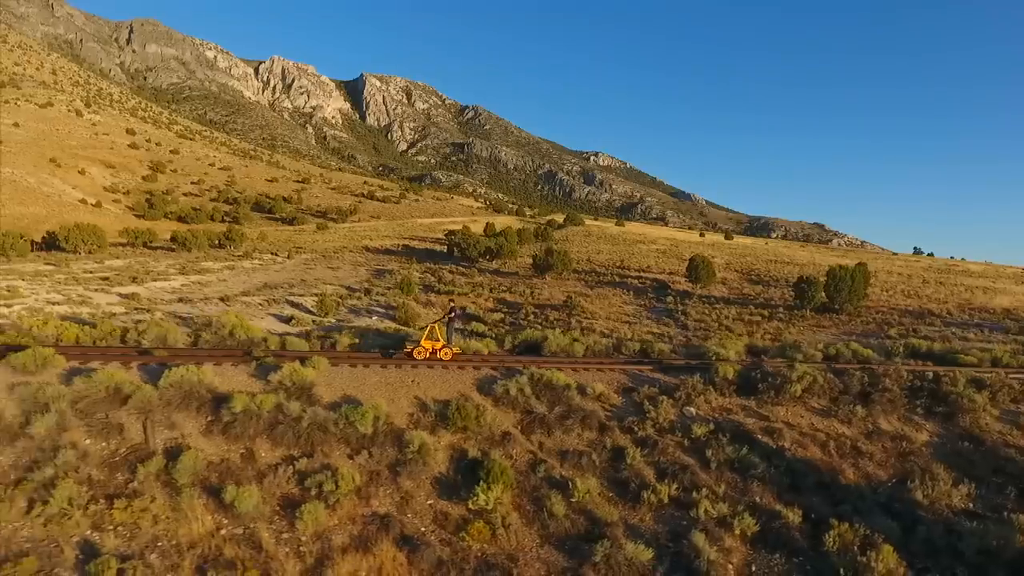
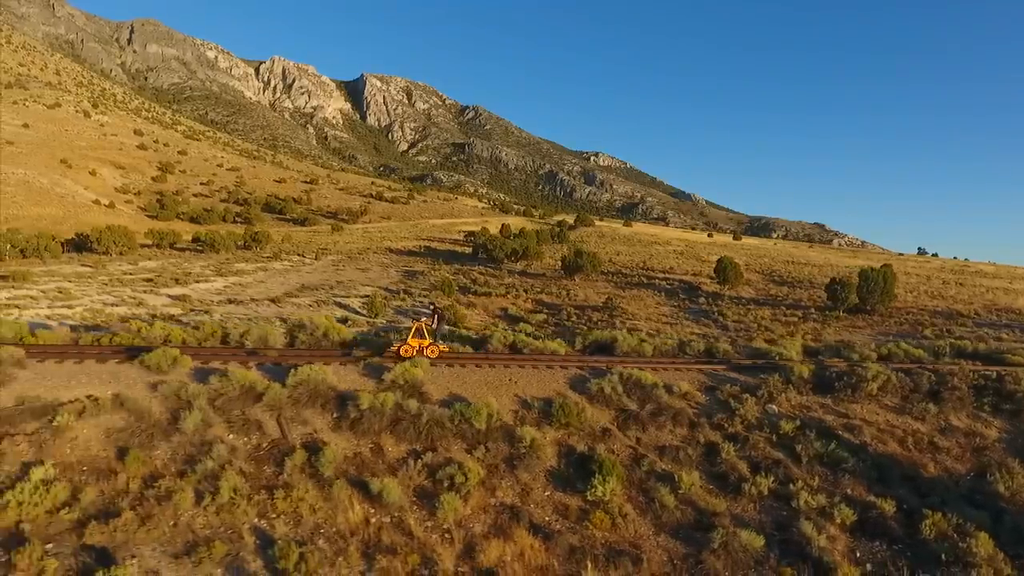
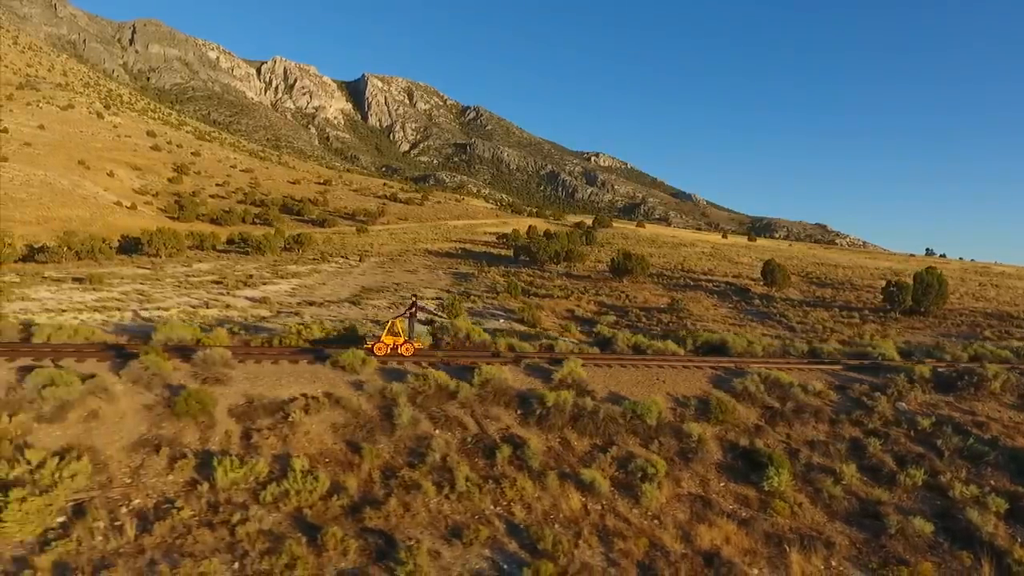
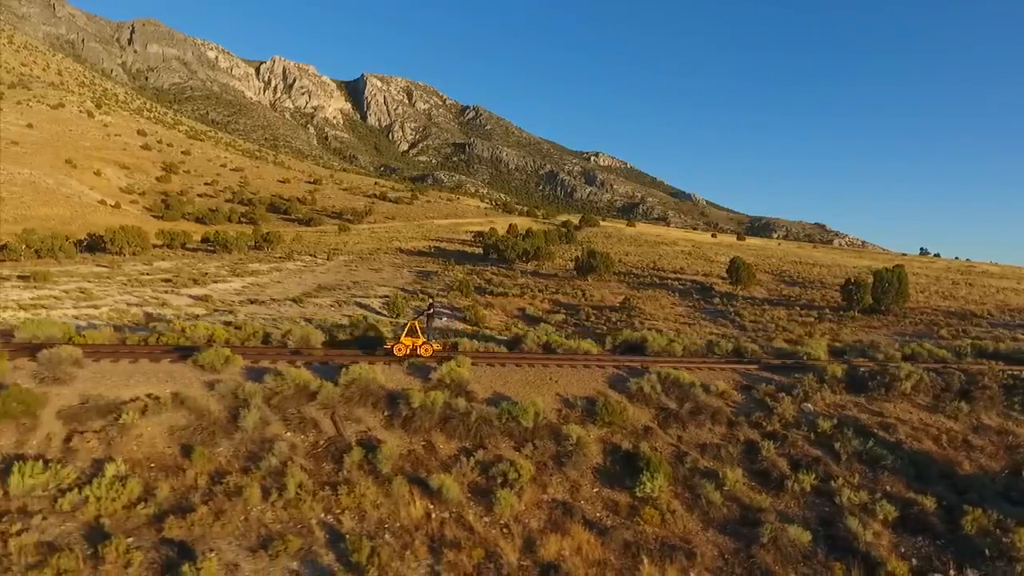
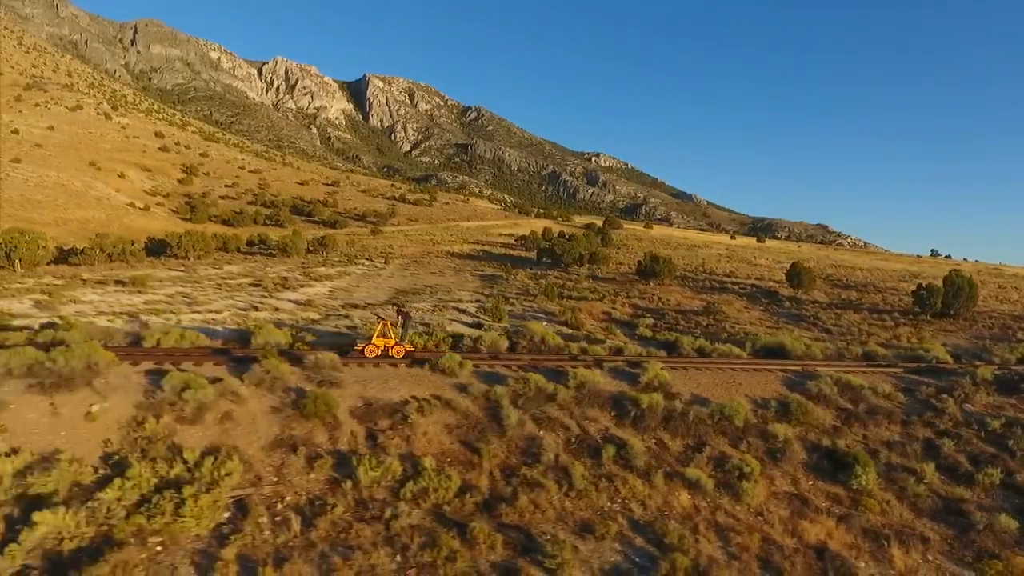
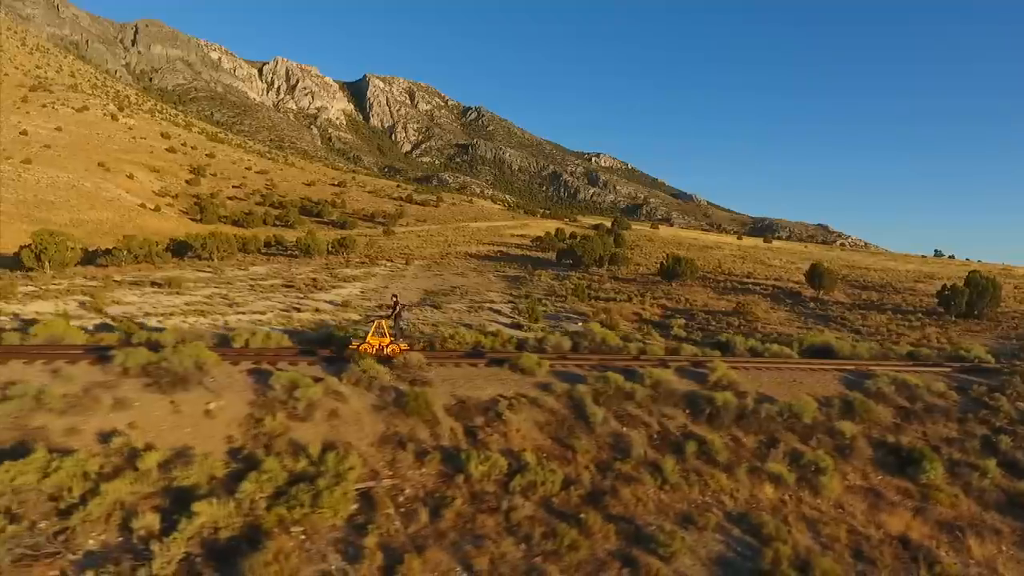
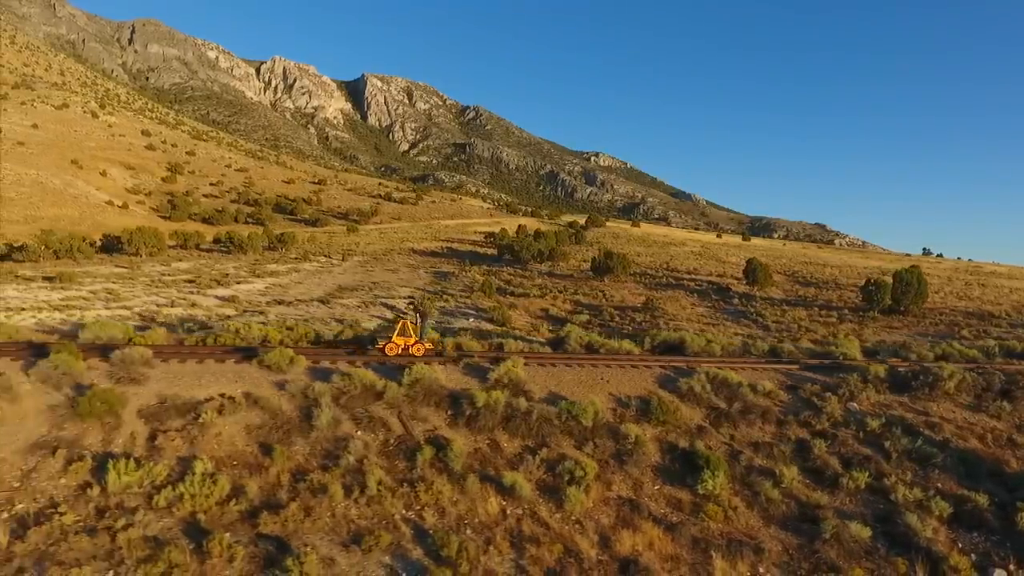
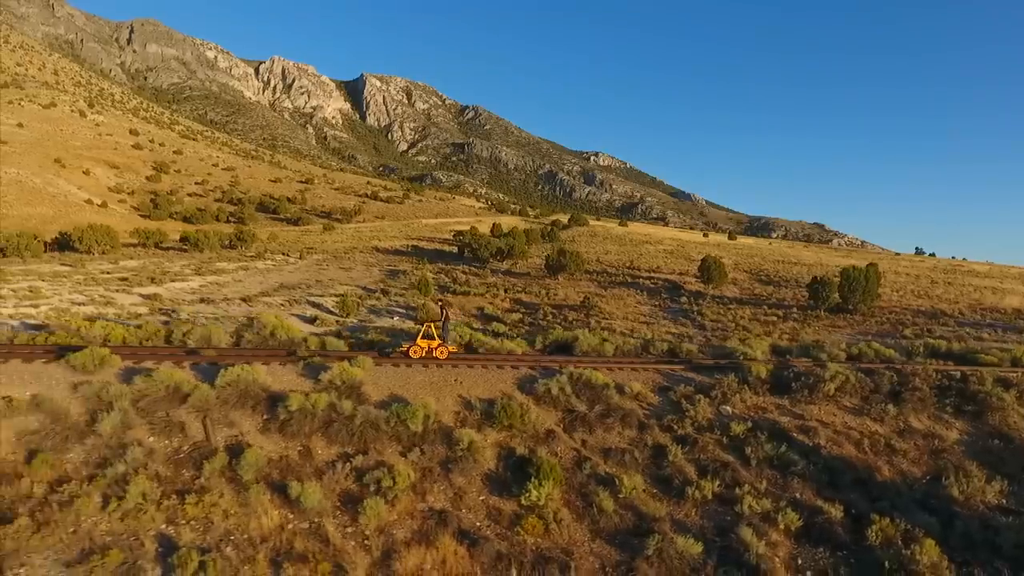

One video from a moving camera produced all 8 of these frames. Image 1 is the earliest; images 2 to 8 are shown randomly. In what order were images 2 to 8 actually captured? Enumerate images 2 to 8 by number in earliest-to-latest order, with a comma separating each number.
8, 2, 4, 7, 3, 5, 6
